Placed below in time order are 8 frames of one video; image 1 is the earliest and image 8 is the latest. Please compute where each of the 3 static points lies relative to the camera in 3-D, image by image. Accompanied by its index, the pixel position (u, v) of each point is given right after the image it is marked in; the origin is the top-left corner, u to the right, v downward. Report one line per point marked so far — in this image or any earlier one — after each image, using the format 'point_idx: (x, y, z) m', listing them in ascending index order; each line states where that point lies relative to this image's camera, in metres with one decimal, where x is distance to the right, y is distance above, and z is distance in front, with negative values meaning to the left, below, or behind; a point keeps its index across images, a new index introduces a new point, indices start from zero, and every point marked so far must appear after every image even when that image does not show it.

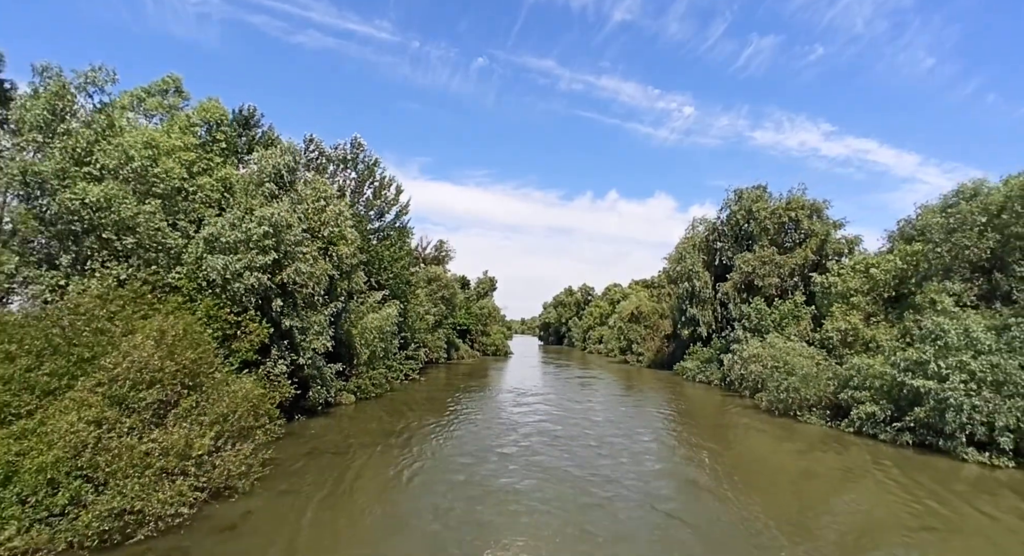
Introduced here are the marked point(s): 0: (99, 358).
0: (-8.5, -1.6, +11.1) m
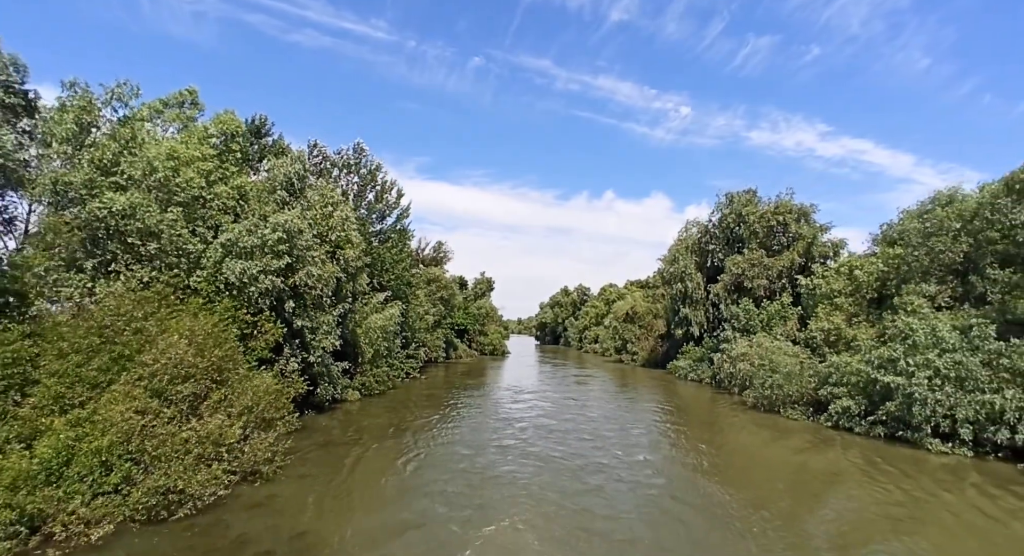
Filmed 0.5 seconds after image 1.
0: (-8.5, -1.7, +12.2) m
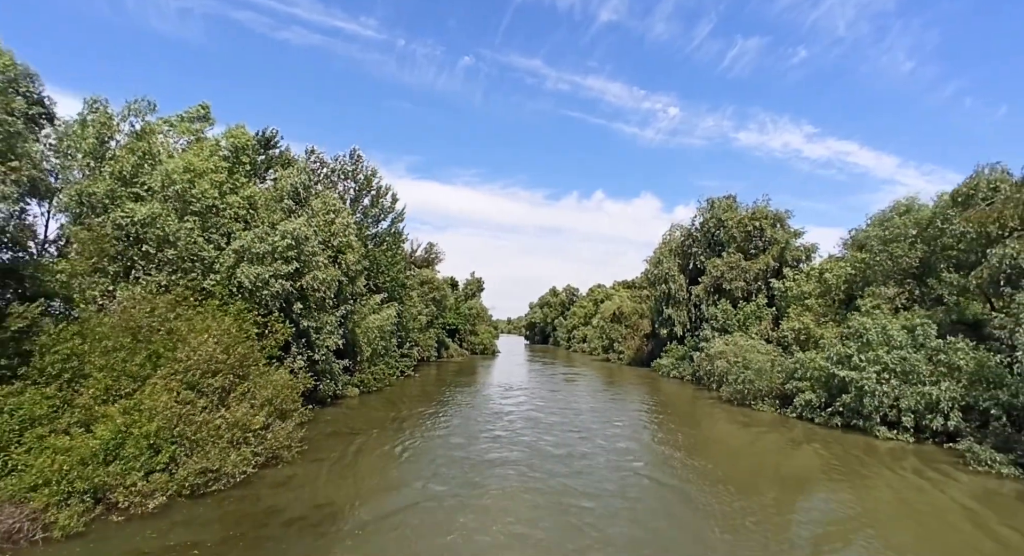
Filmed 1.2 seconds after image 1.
0: (-8.7, -1.9, +13.7) m
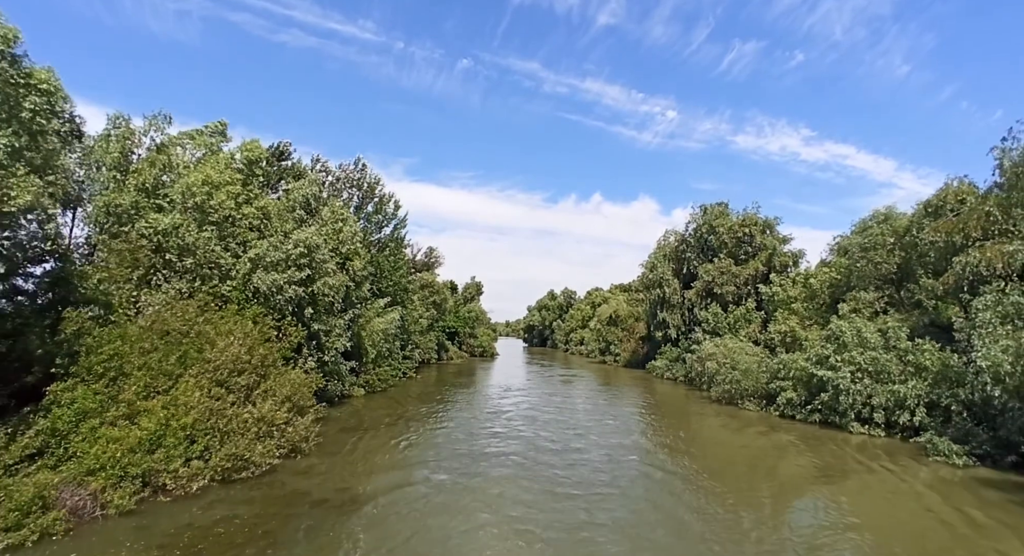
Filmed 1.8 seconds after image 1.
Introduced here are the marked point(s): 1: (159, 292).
0: (-8.7, -2.1, +15.0) m
1: (-11.7, -0.4, +17.5) m
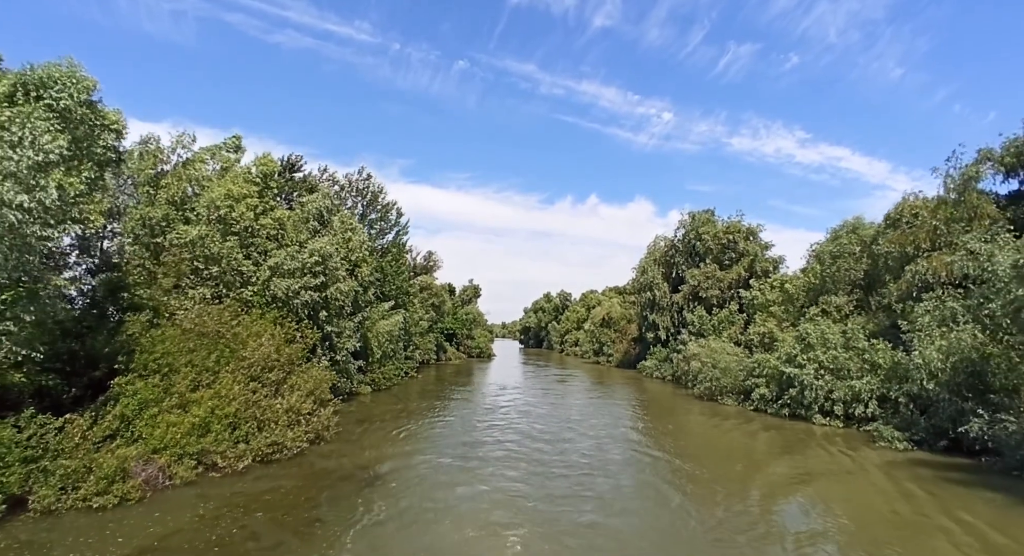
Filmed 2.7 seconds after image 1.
0: (-8.8, -2.3, +17.0) m
1: (-11.8, -0.7, +19.5) m
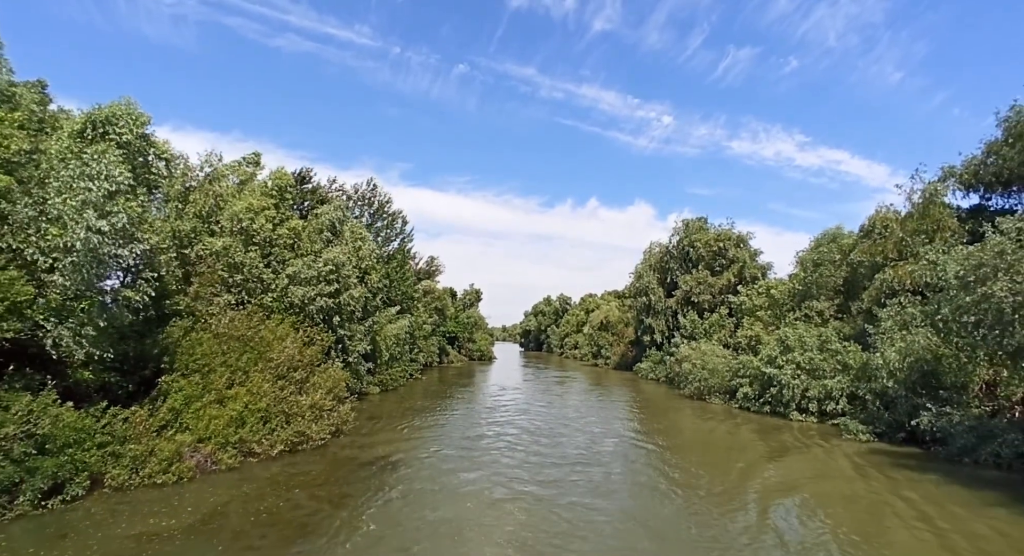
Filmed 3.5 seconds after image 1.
0: (-8.8, -2.7, +18.9) m
1: (-11.8, -1.0, +21.4) m
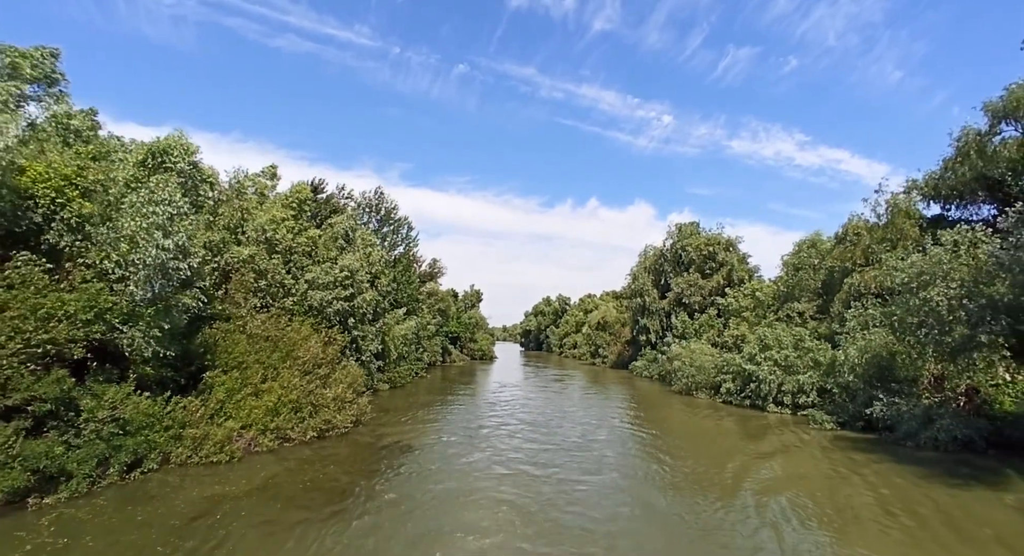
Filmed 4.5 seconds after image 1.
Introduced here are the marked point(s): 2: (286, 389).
0: (-8.7, -2.9, +21.1) m
1: (-11.7, -1.3, +23.6) m
2: (-8.0, -3.9, +18.7) m
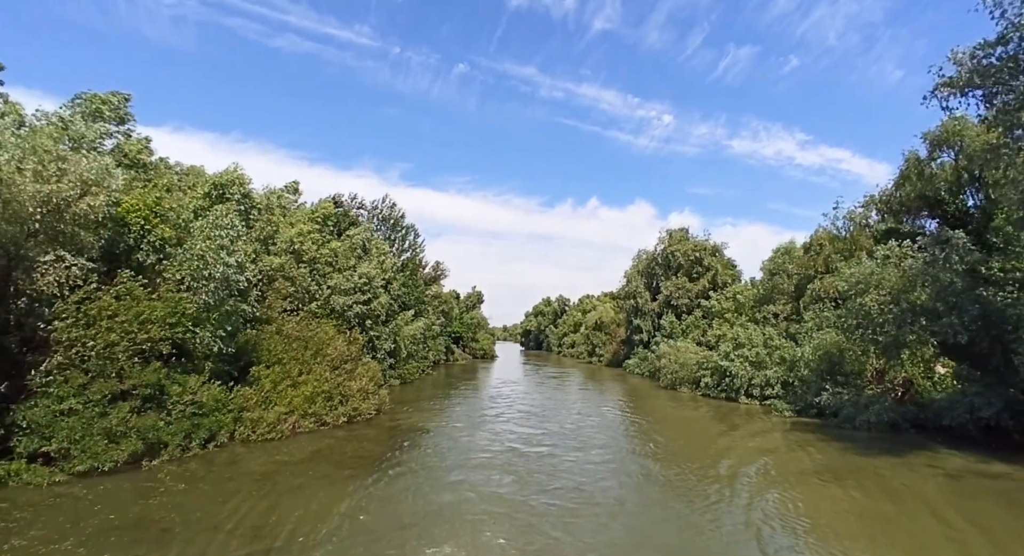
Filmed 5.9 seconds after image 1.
0: (-8.7, -3.3, +24.4) m
1: (-11.7, -1.6, +26.9) m
2: (-8.0, -4.3, +21.9) m
